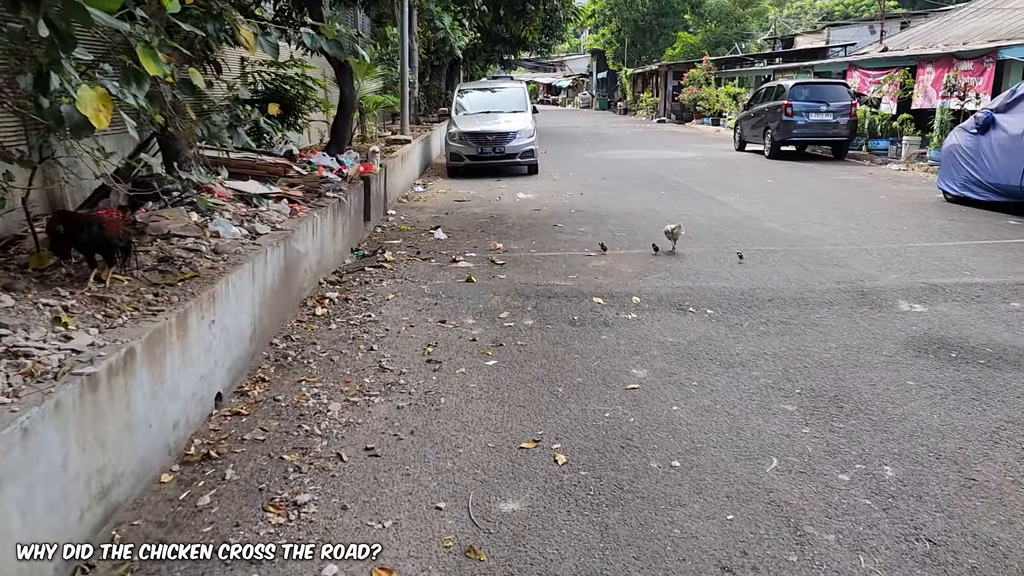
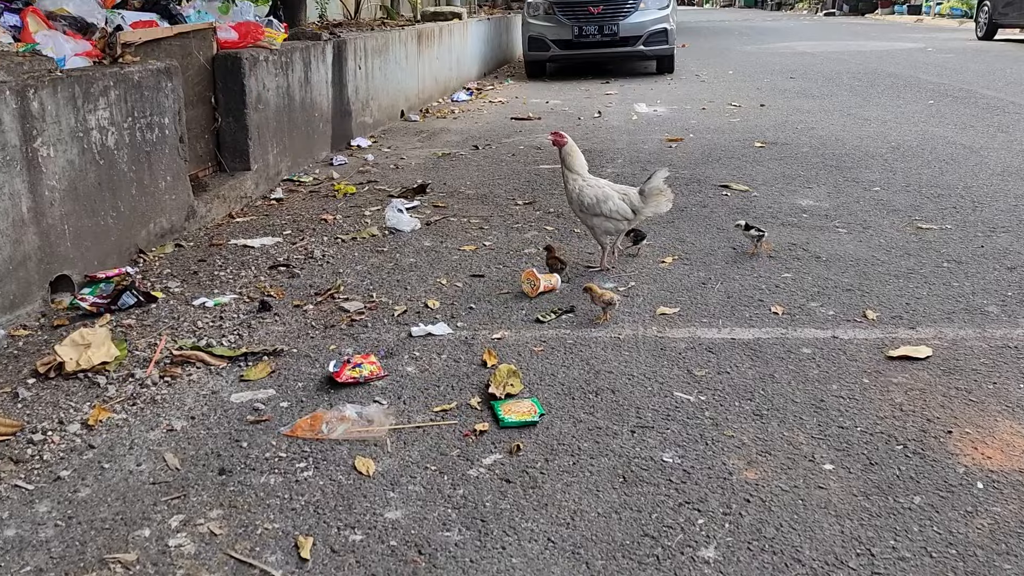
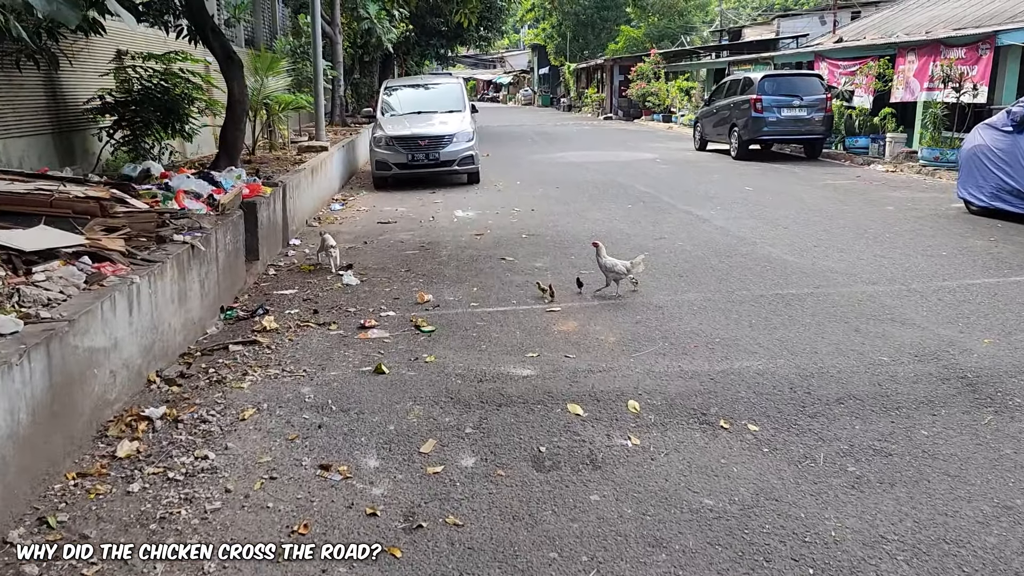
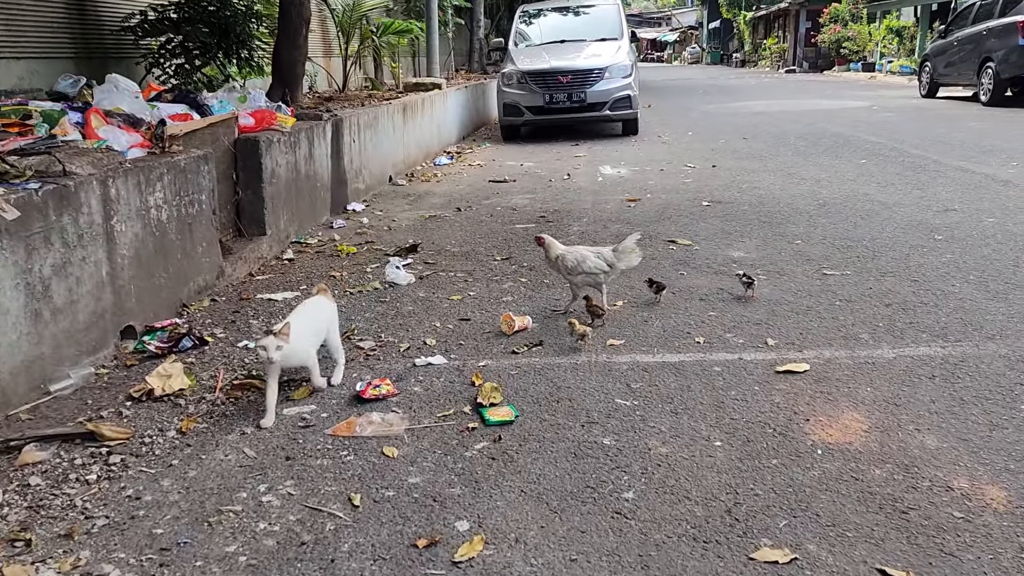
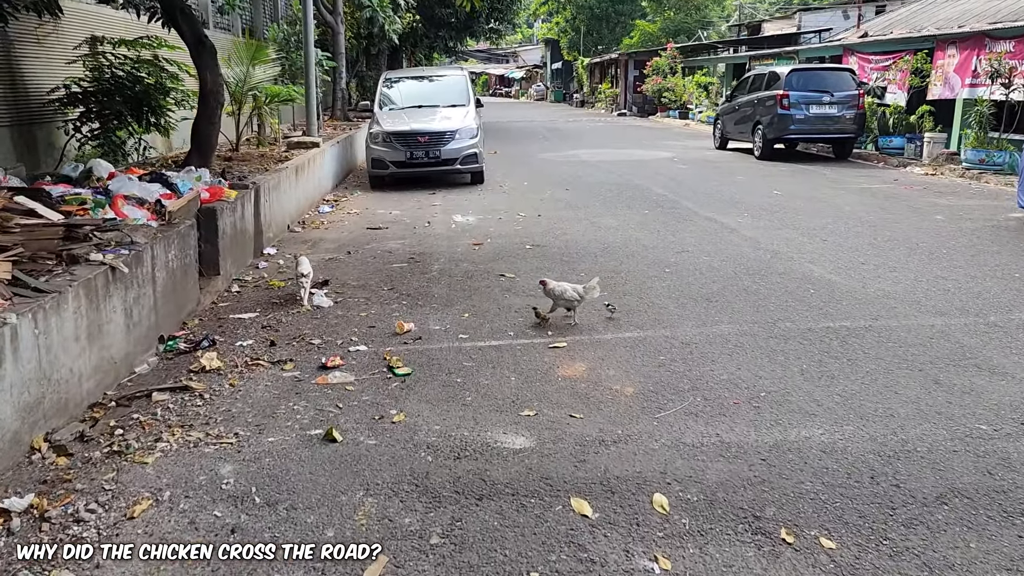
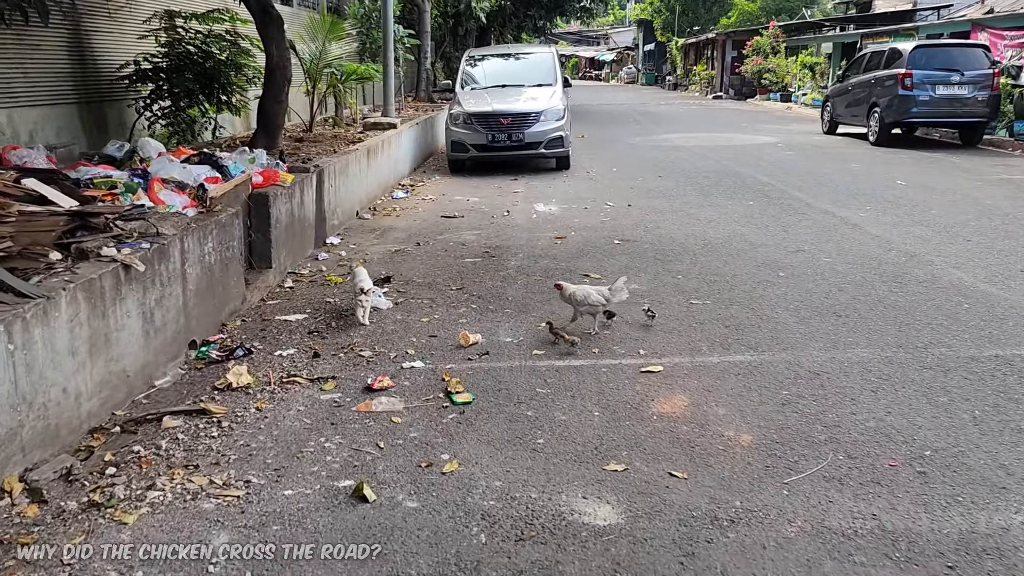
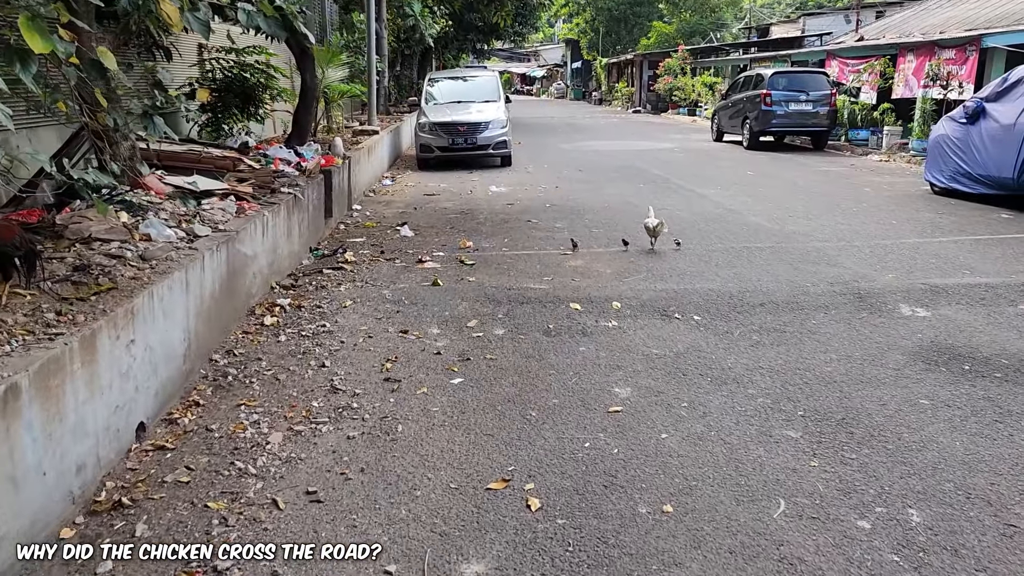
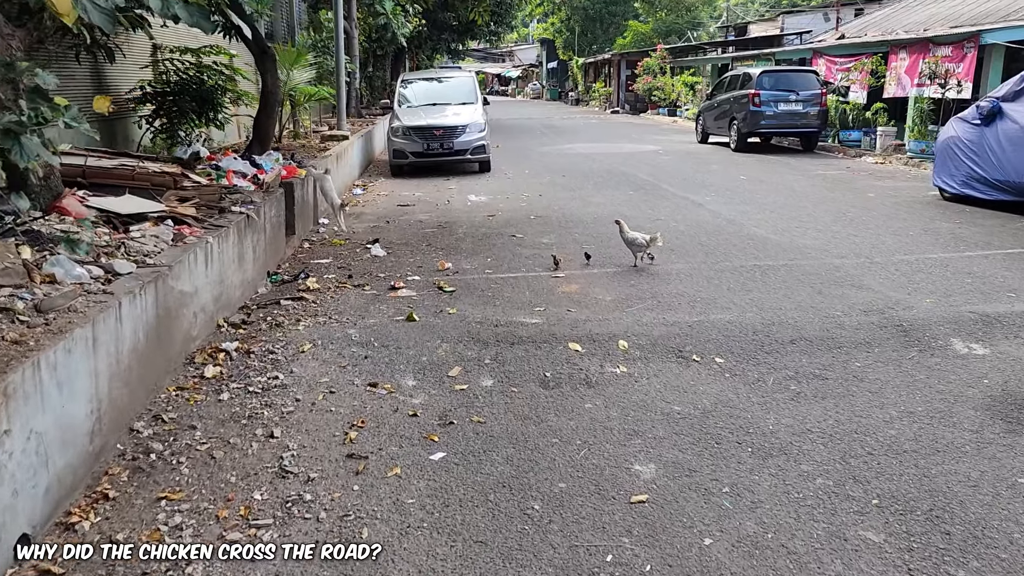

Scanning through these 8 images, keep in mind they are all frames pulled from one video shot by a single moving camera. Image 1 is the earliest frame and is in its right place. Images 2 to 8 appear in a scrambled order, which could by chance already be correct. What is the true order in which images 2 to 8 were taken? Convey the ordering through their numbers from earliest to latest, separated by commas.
7, 8, 3, 5, 6, 4, 2
